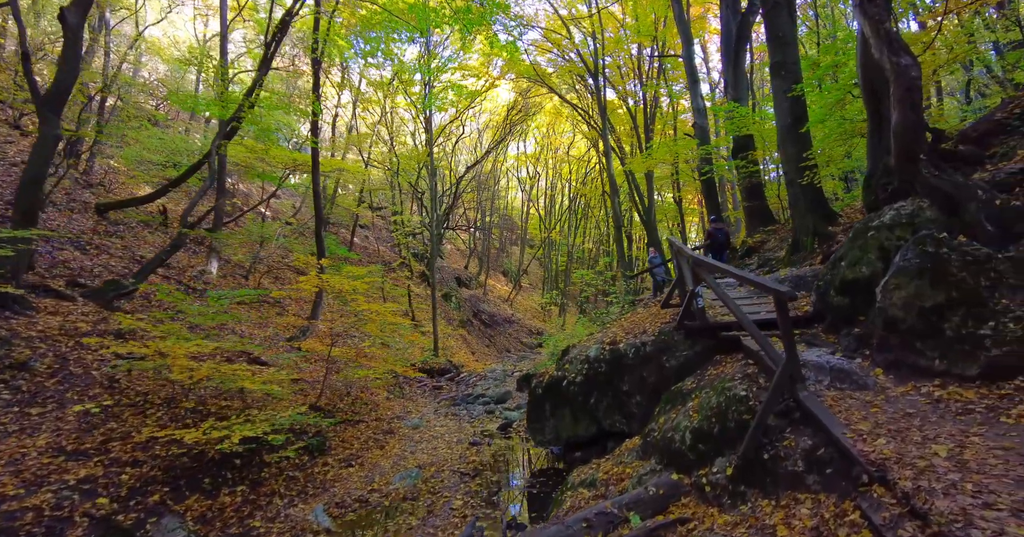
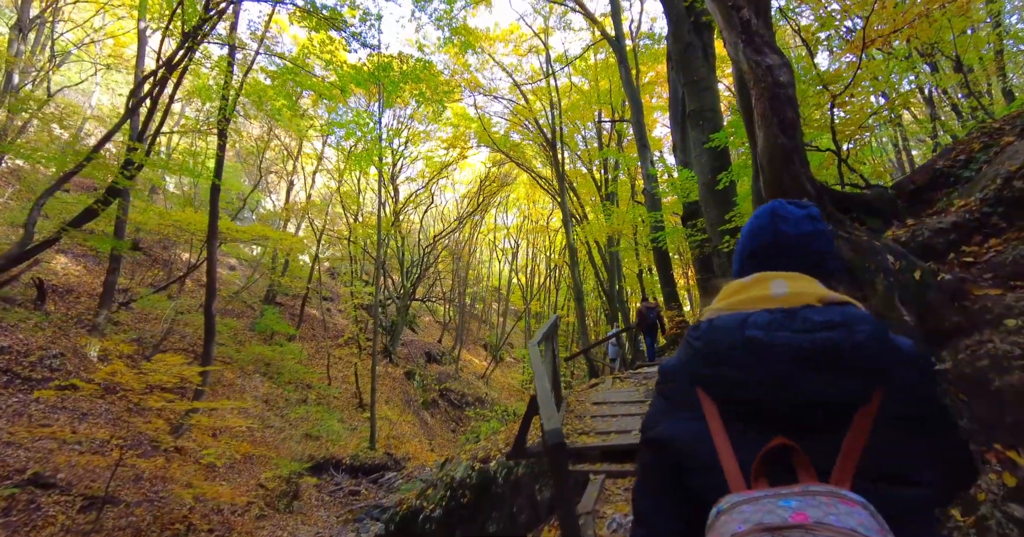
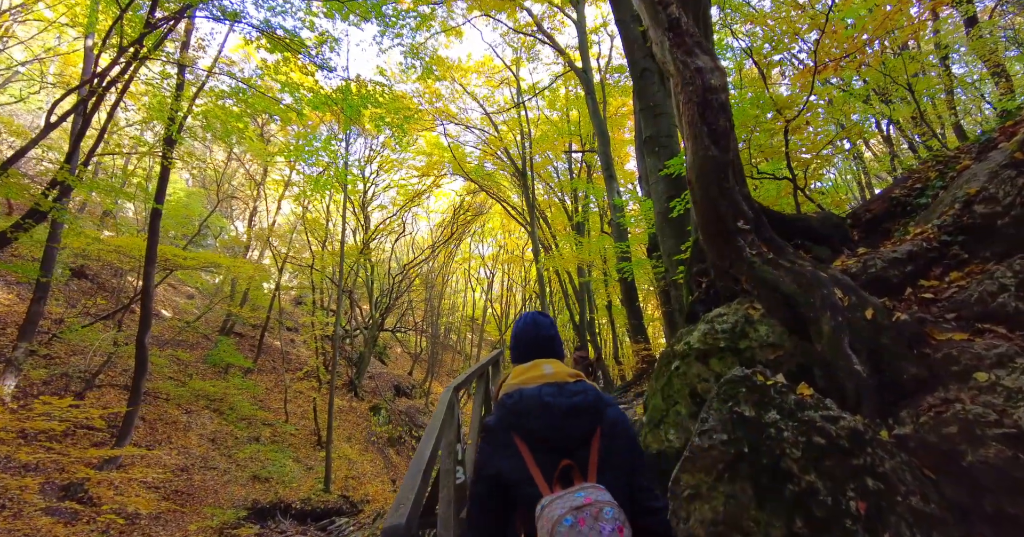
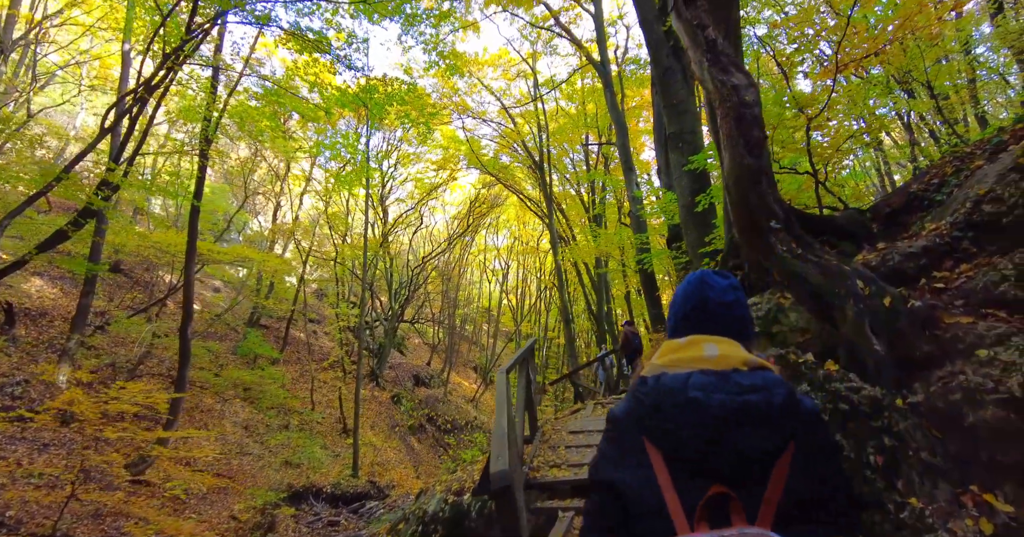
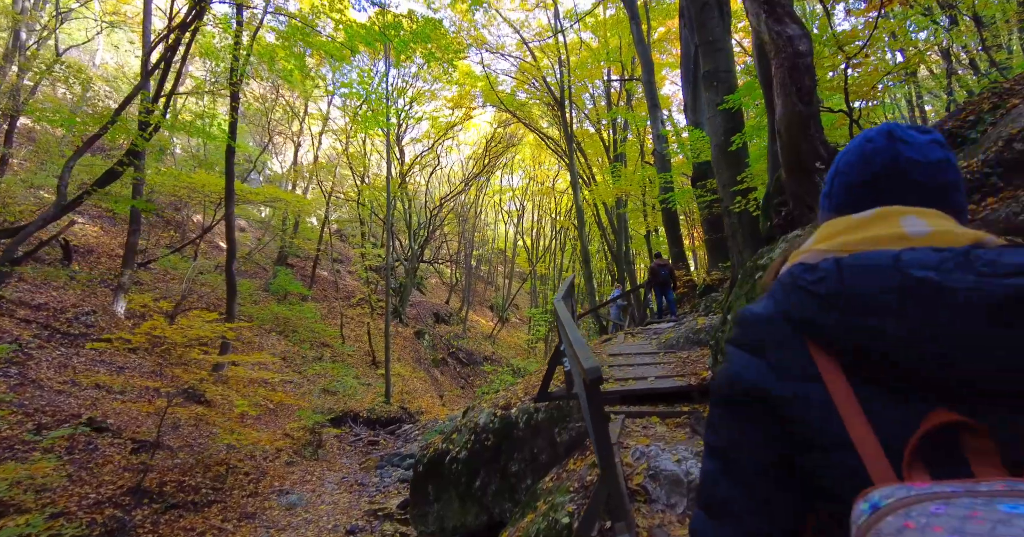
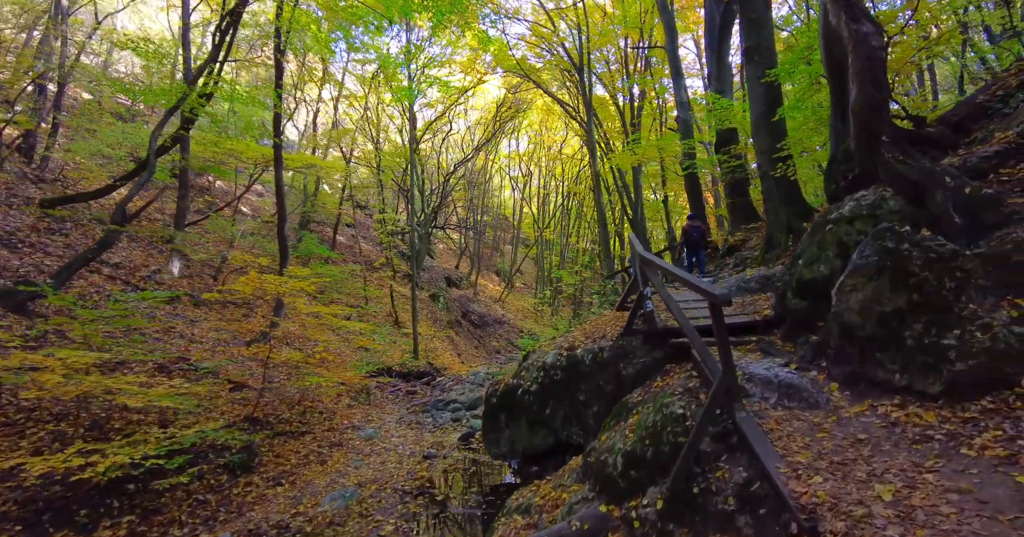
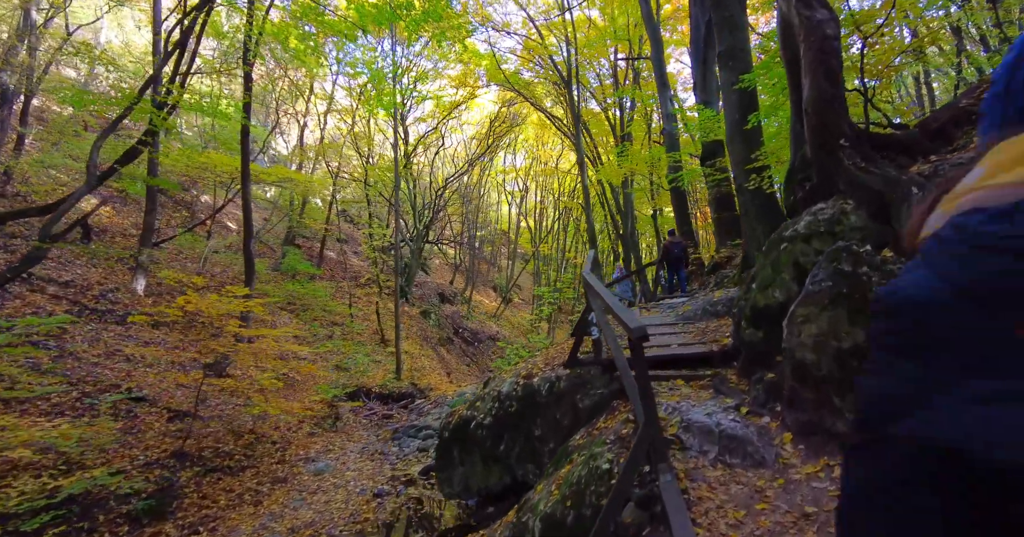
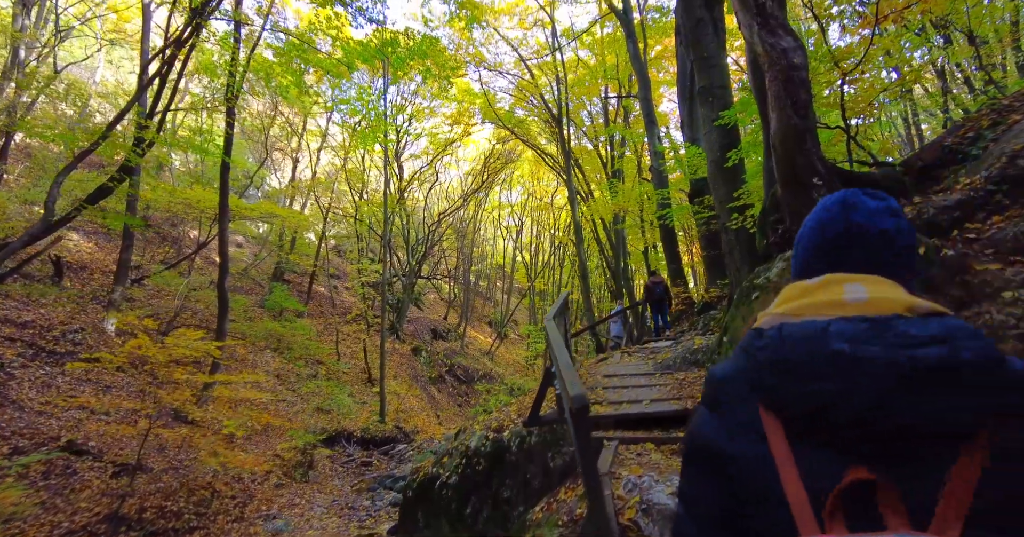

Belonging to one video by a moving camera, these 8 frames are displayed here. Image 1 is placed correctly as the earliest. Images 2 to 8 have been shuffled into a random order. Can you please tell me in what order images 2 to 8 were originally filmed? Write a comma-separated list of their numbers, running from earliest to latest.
6, 7, 5, 8, 2, 4, 3
